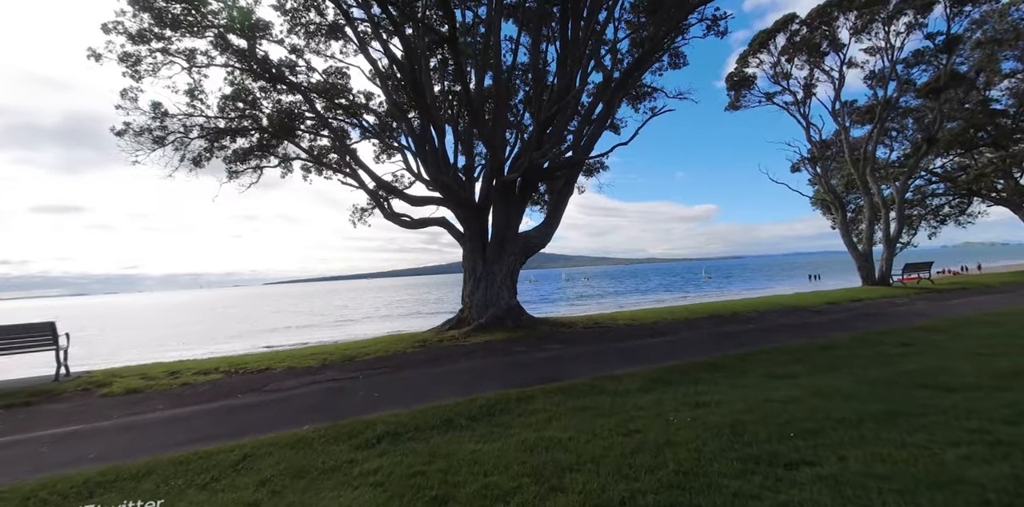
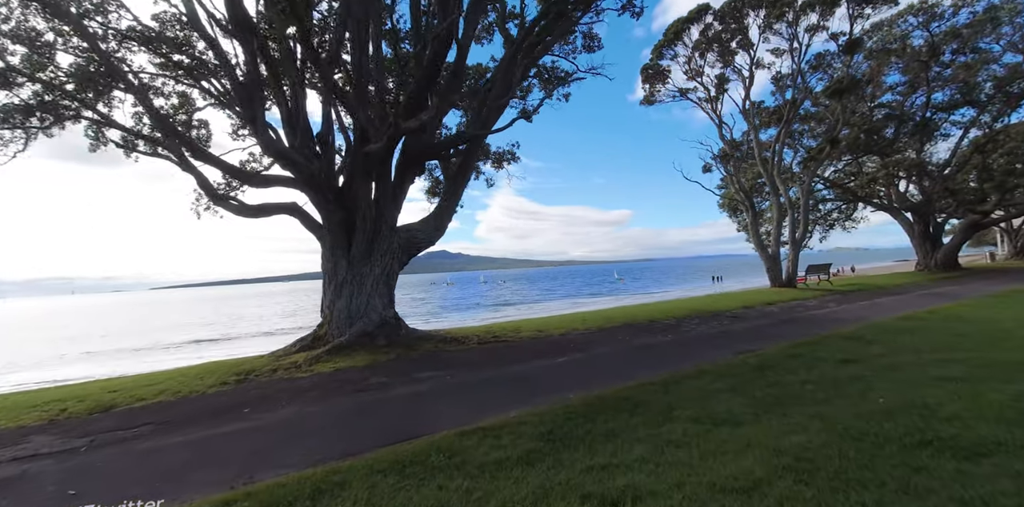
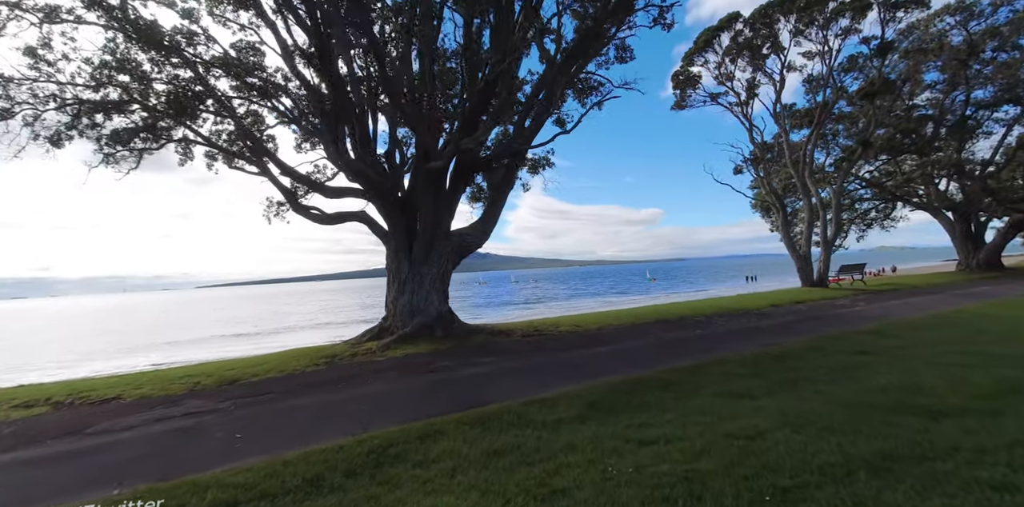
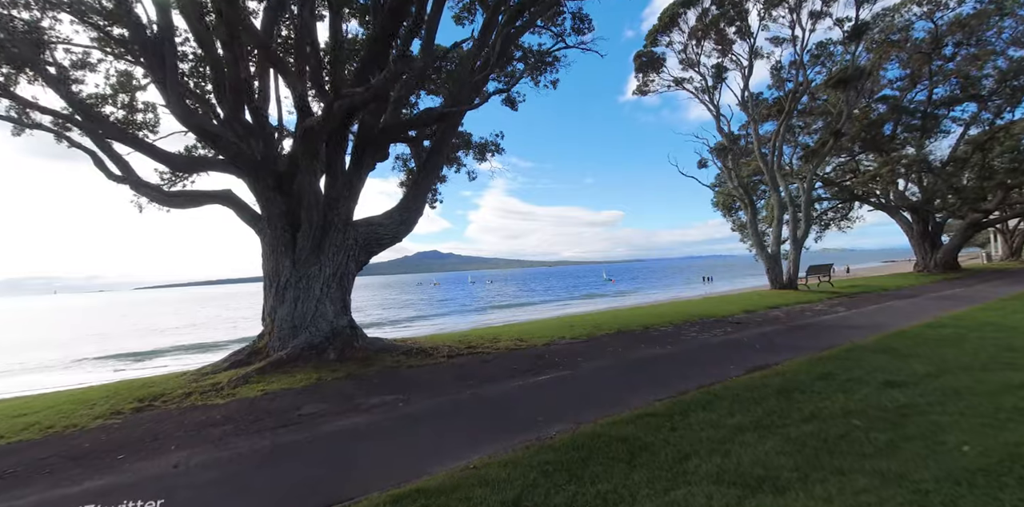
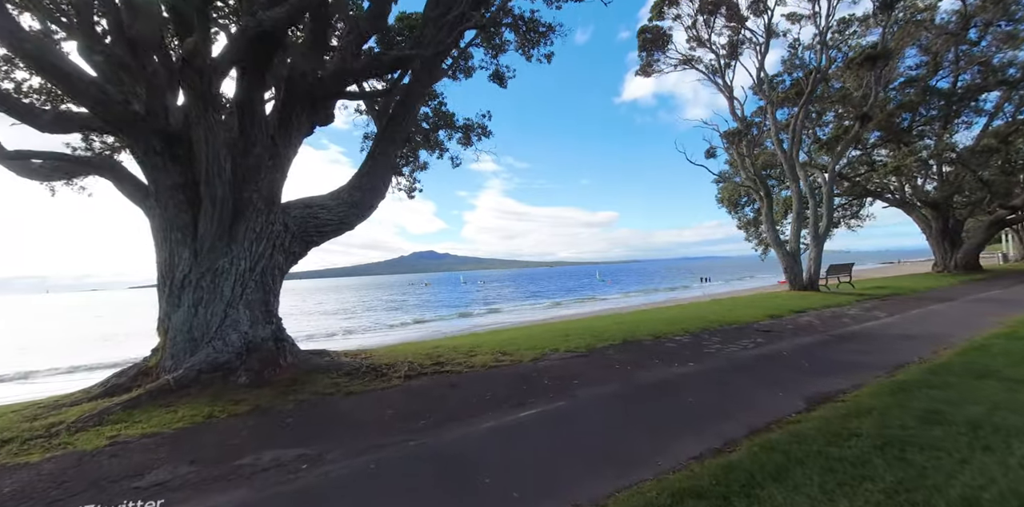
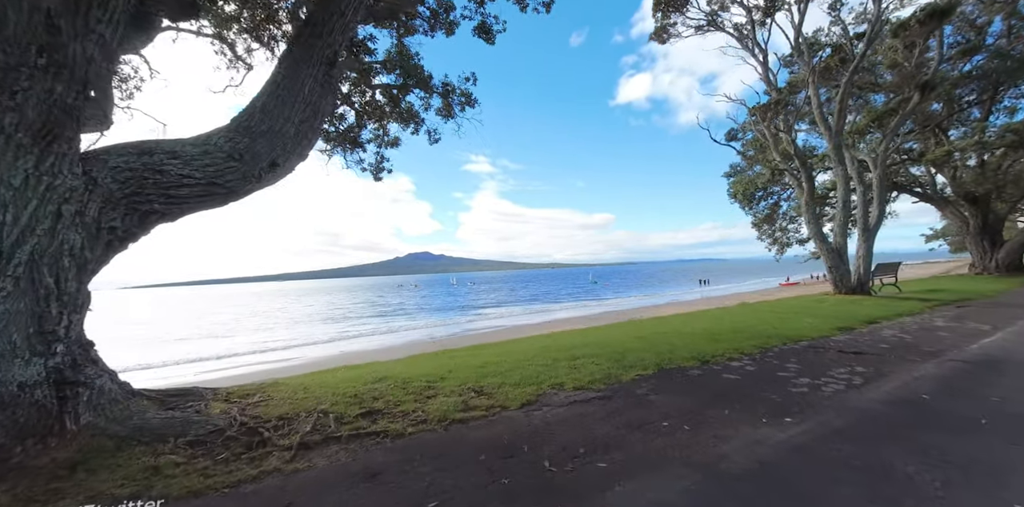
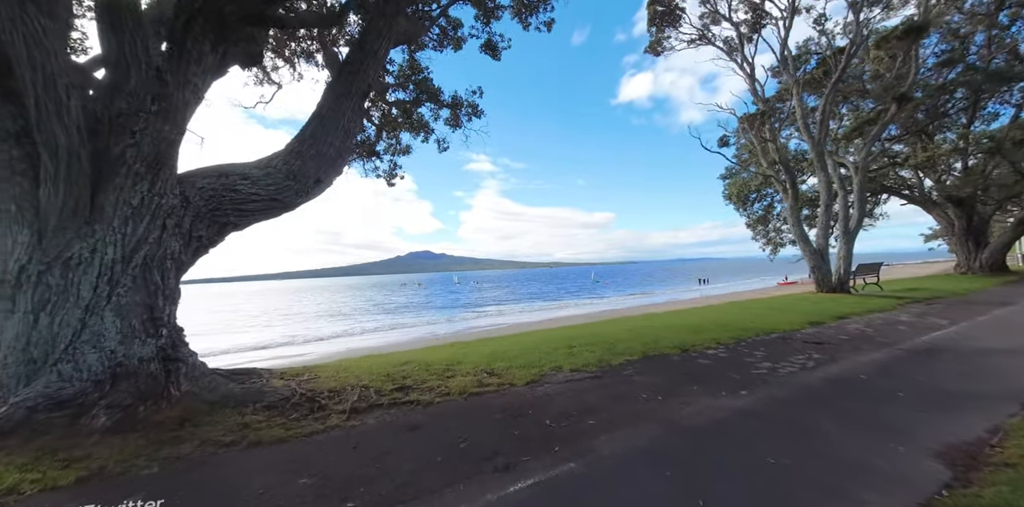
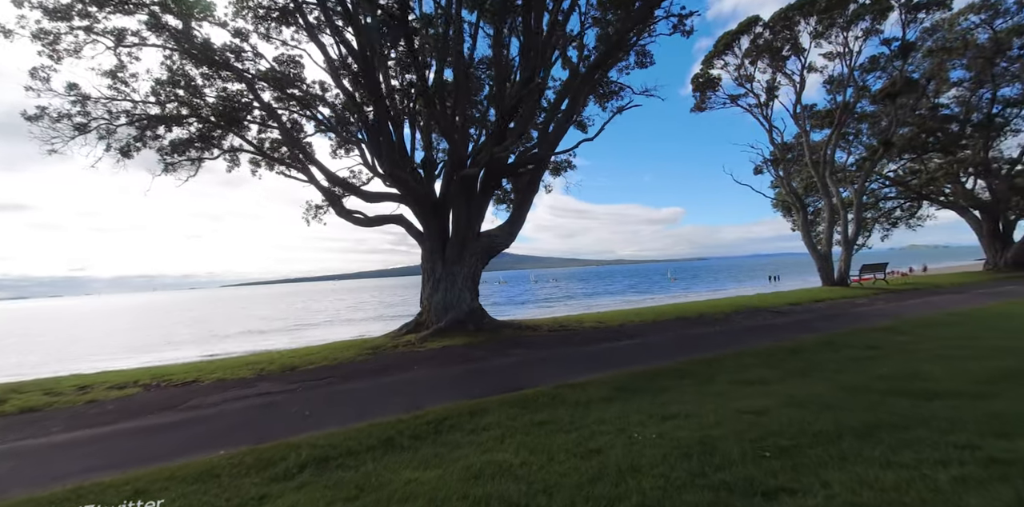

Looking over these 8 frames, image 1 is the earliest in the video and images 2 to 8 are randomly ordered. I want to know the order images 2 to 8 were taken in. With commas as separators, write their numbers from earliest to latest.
8, 3, 2, 4, 5, 7, 6
